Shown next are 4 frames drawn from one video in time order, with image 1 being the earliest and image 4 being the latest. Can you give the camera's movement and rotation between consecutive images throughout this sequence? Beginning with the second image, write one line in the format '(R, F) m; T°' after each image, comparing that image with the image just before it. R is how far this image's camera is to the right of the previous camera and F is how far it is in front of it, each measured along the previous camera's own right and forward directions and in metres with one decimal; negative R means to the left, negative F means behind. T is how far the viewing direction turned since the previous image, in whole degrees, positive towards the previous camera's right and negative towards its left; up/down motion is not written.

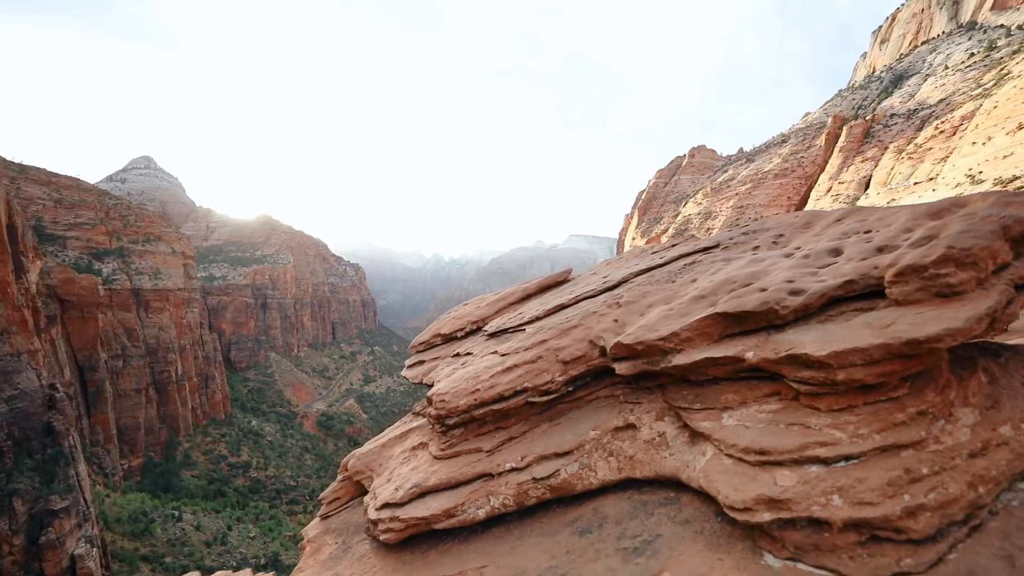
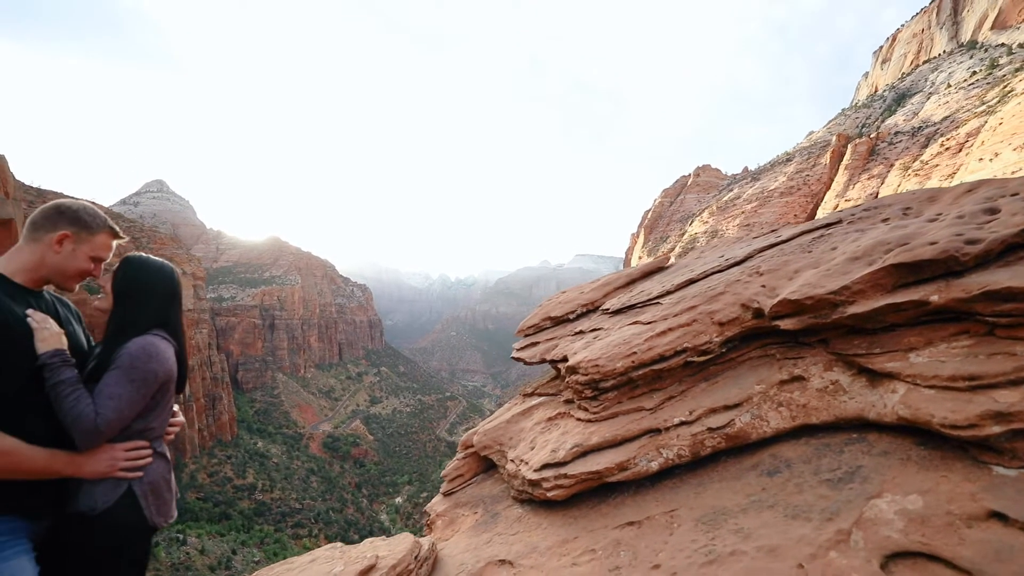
(-2.1, -0.4) m; -1°
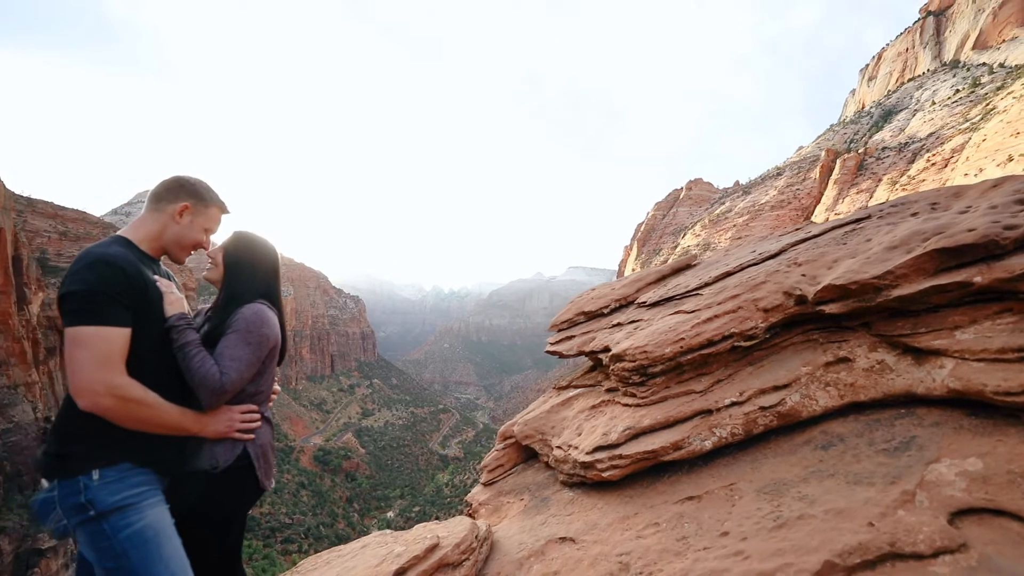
(-0.9, -0.3) m; +1°
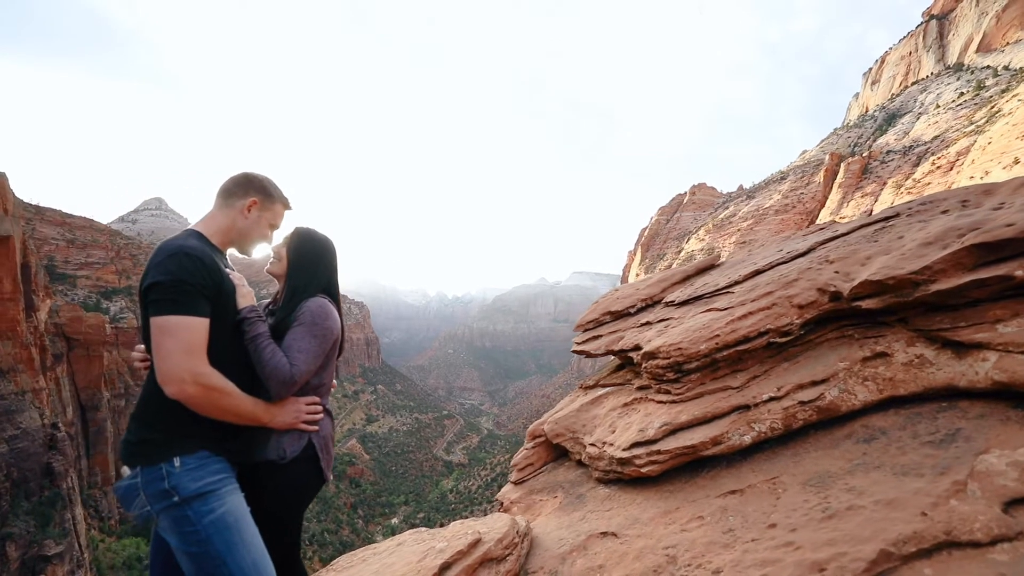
(-0.5, -0.1) m; 0°
